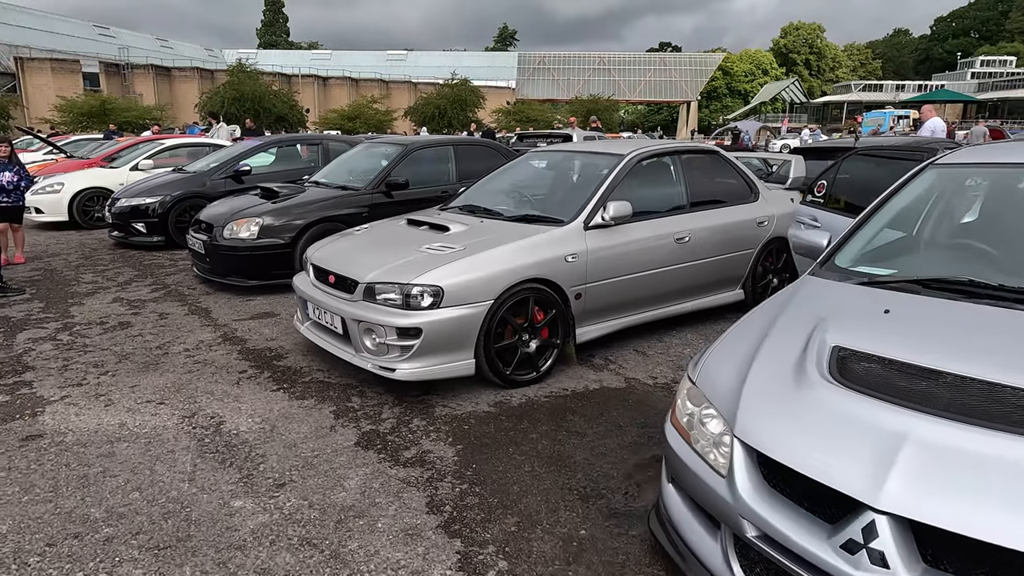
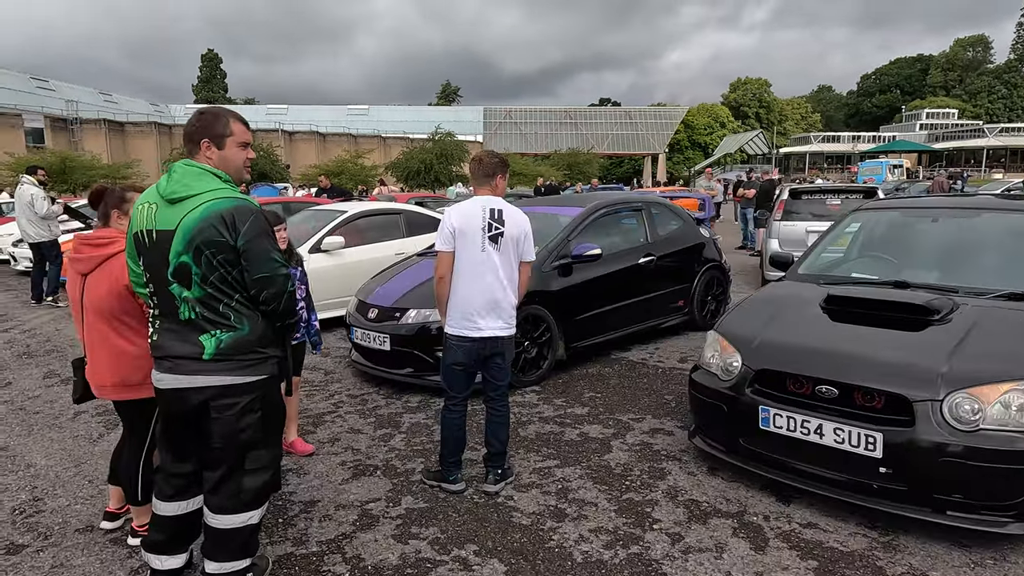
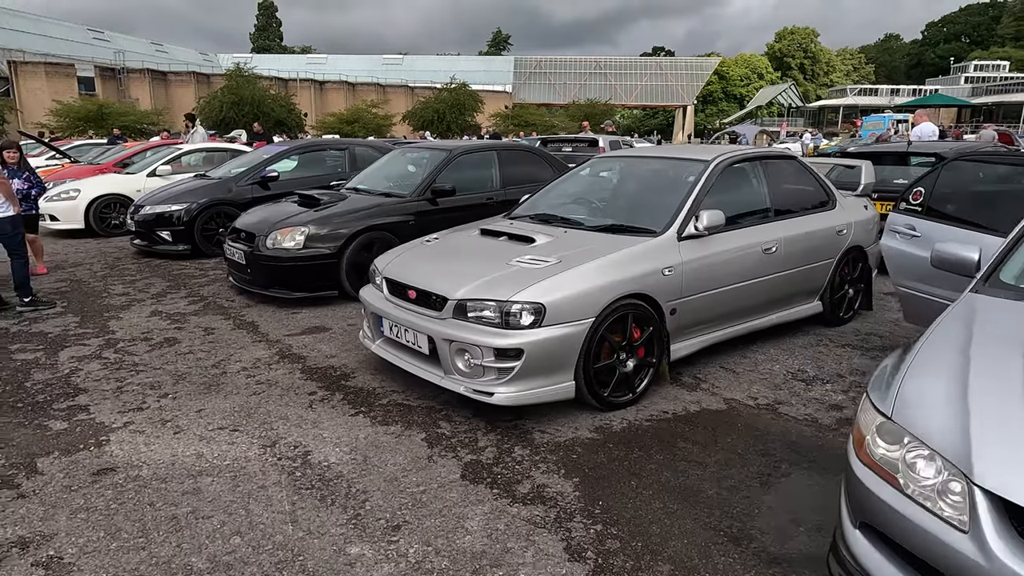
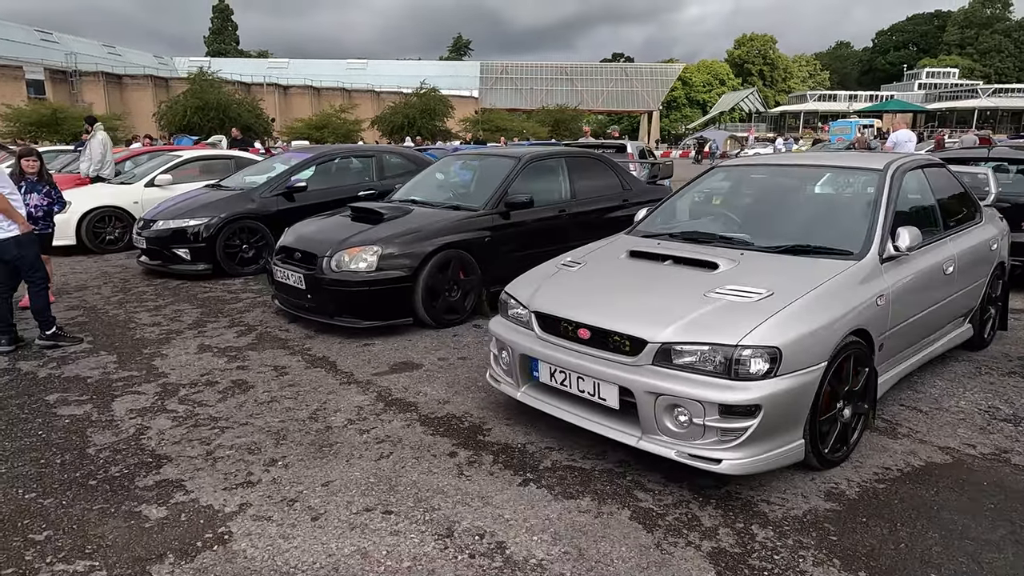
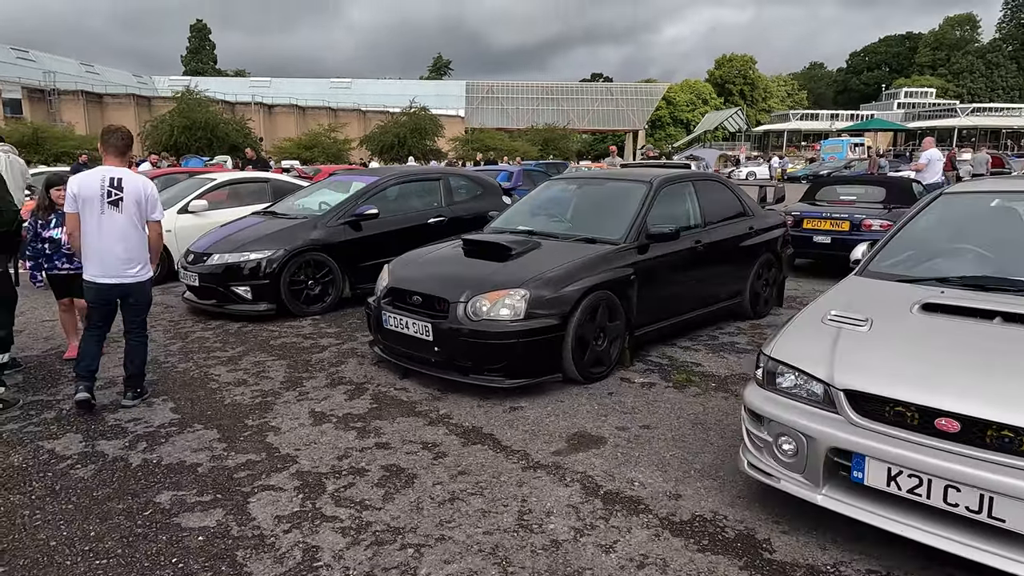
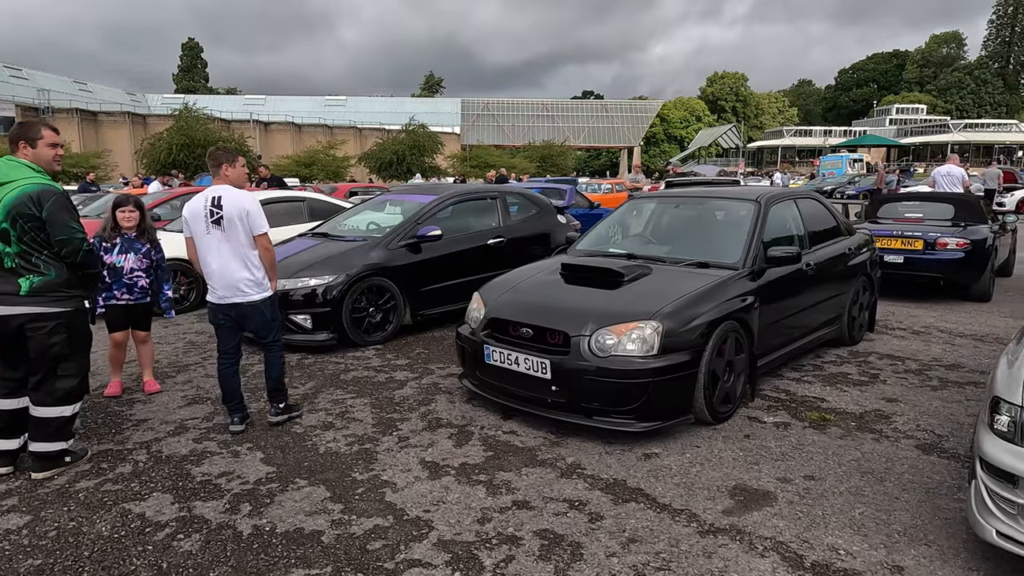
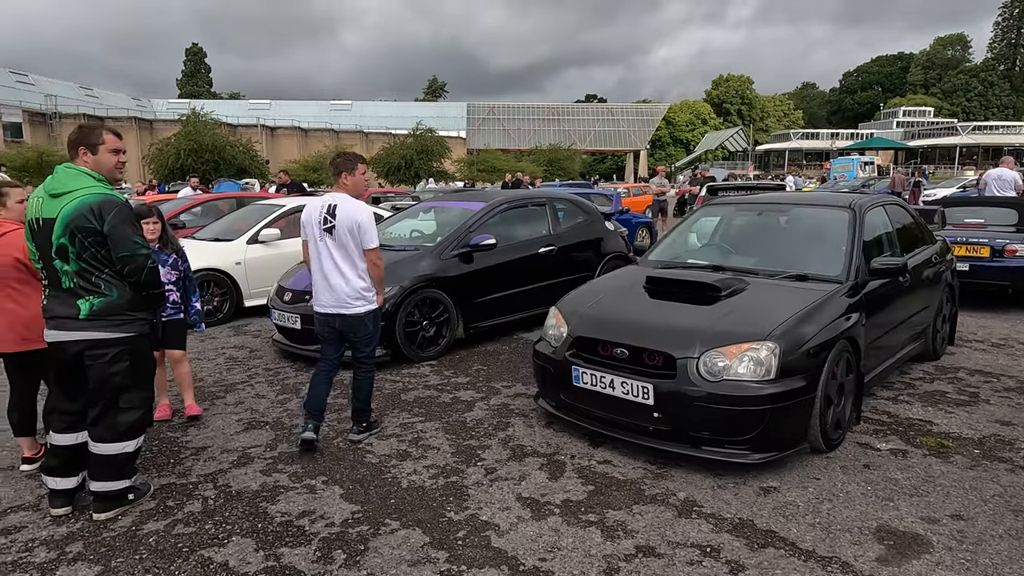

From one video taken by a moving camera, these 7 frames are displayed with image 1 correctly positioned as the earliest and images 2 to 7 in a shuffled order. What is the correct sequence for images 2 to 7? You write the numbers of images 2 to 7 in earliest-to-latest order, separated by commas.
3, 4, 5, 6, 7, 2
